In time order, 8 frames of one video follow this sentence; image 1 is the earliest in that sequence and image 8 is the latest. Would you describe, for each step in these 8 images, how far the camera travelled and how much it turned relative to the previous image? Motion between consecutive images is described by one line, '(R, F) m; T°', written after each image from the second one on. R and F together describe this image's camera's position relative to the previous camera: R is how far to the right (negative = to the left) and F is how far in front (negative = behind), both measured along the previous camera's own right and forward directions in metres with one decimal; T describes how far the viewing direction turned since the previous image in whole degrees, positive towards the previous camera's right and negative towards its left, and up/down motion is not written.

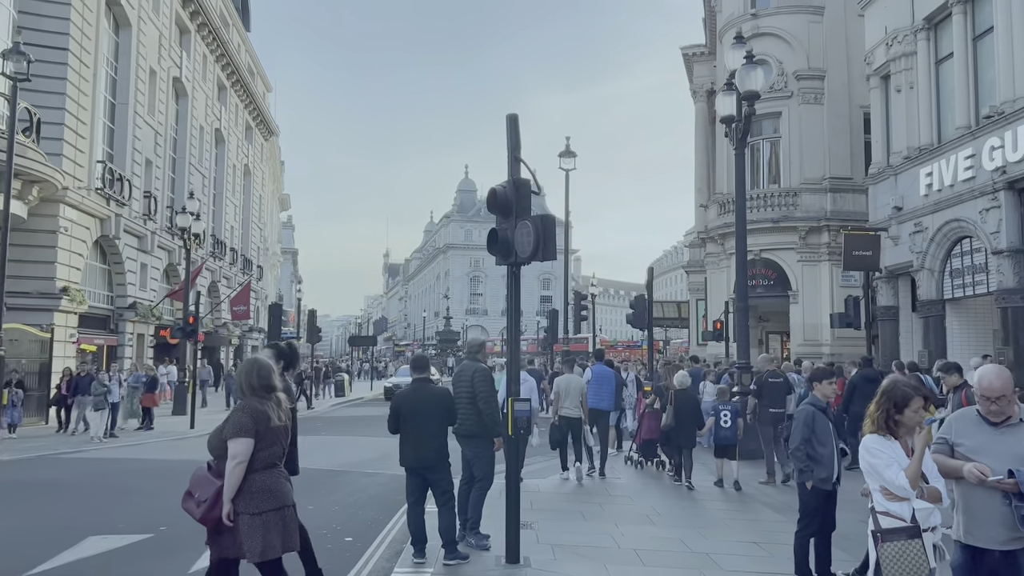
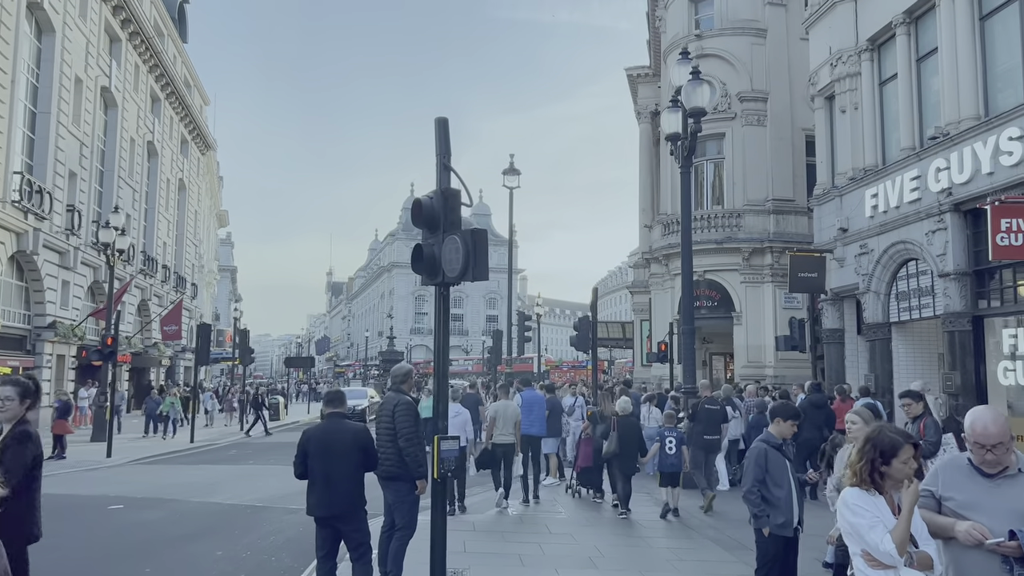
(+0.1, +0.8) m; +4°
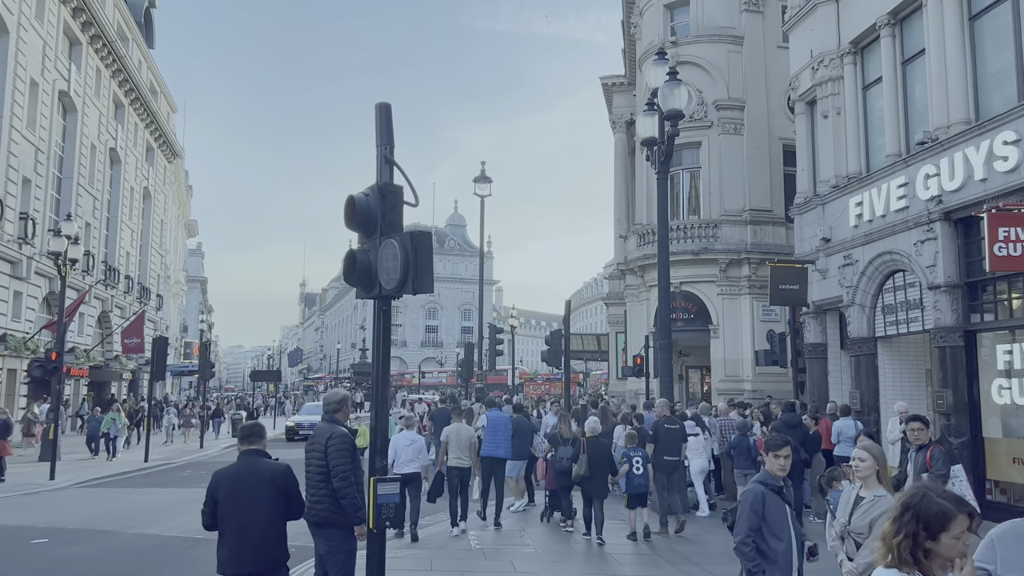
(+0.2, +1.0) m; +2°
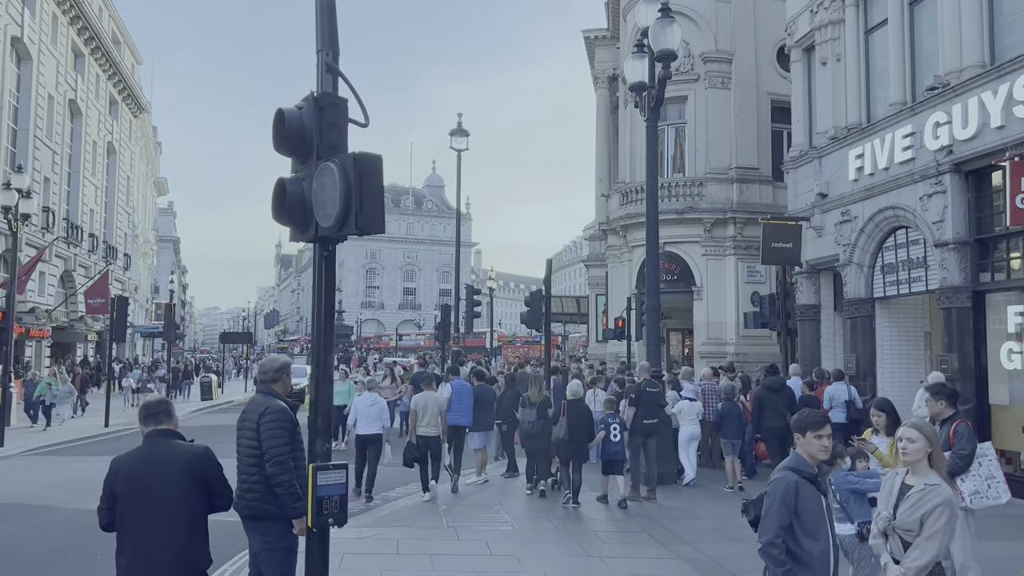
(0.0, +1.1) m; +2°
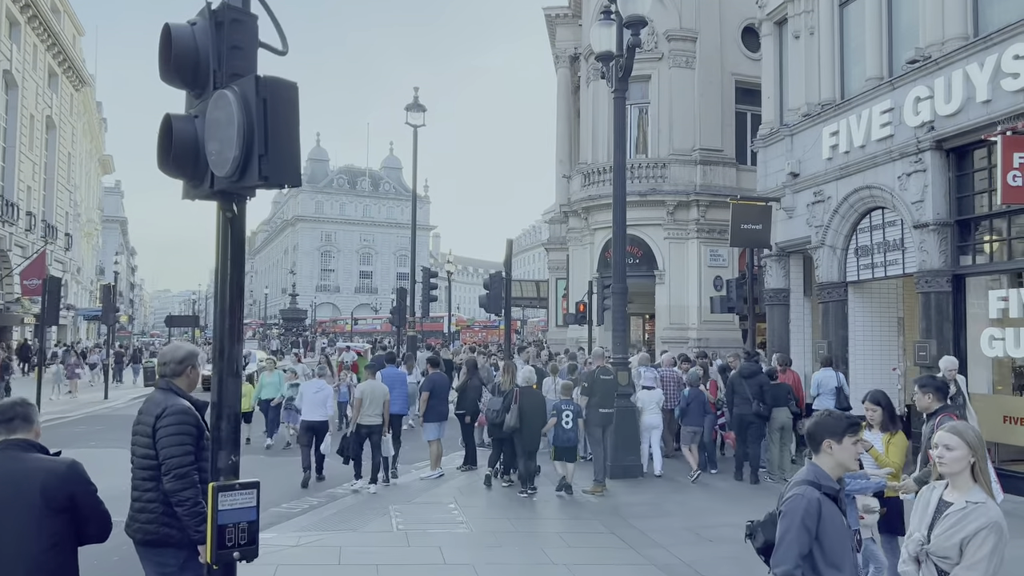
(0.0, +0.9) m; +3°
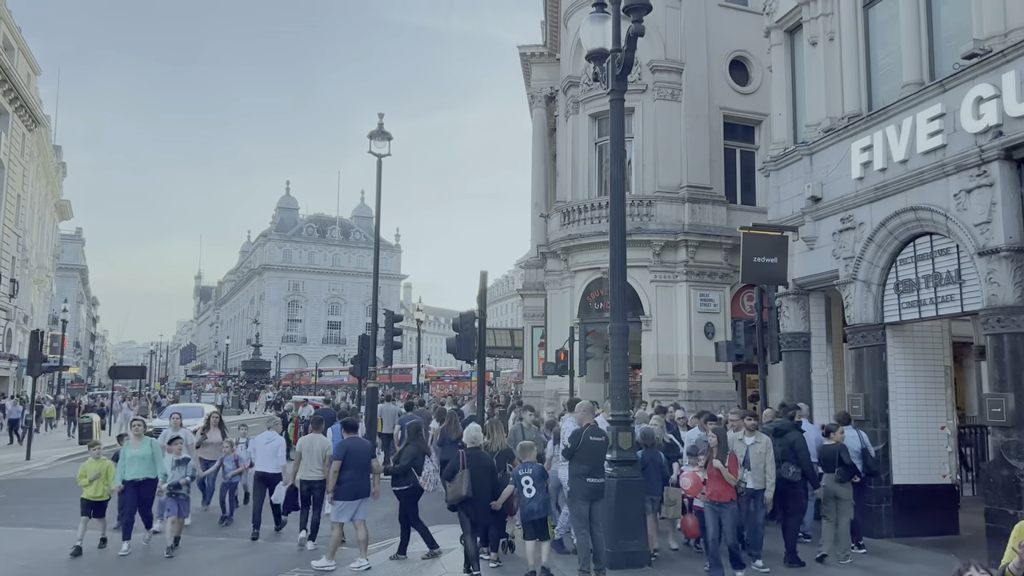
(0.0, +2.5) m; +2°
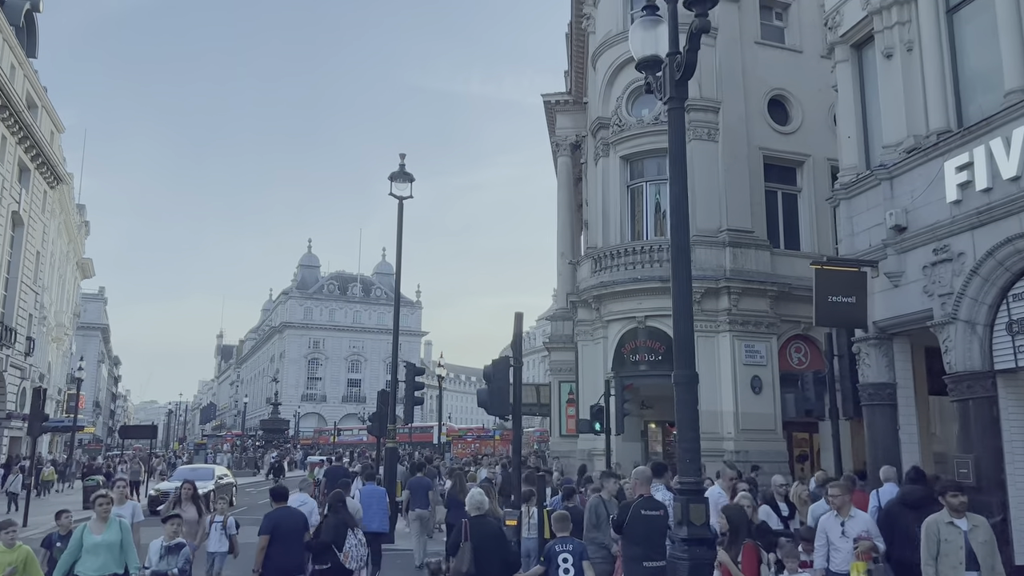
(-0.3, +1.7) m; -1°
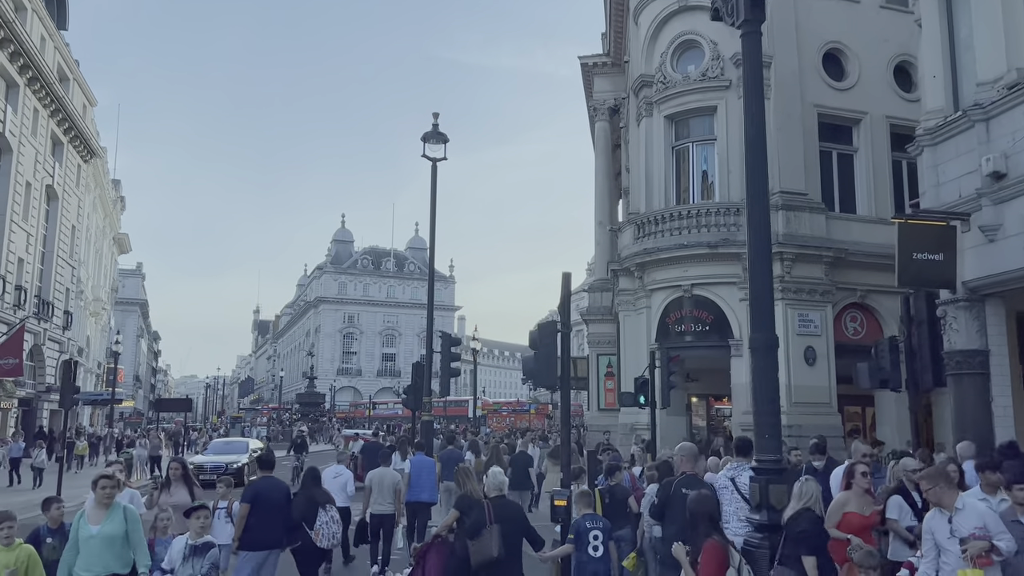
(-0.2, +1.1) m; -2°
